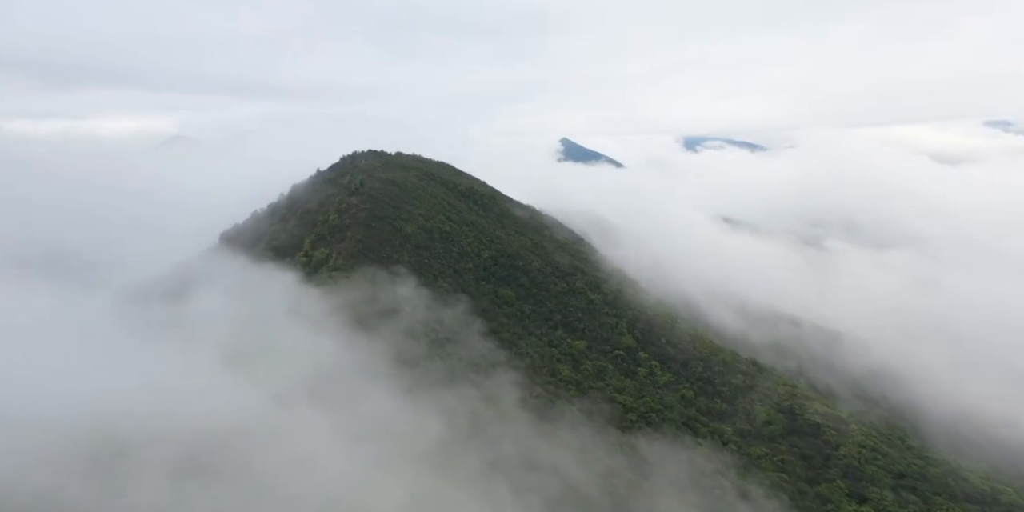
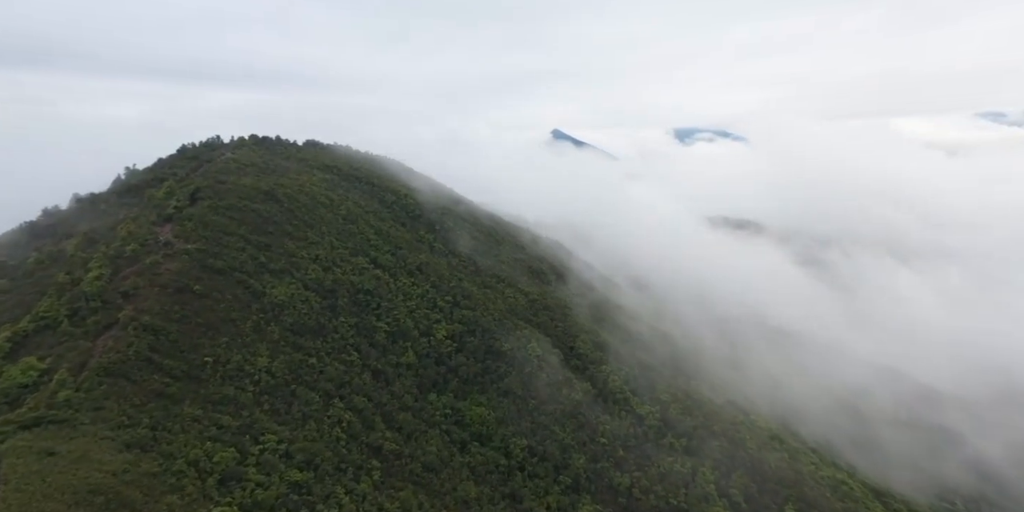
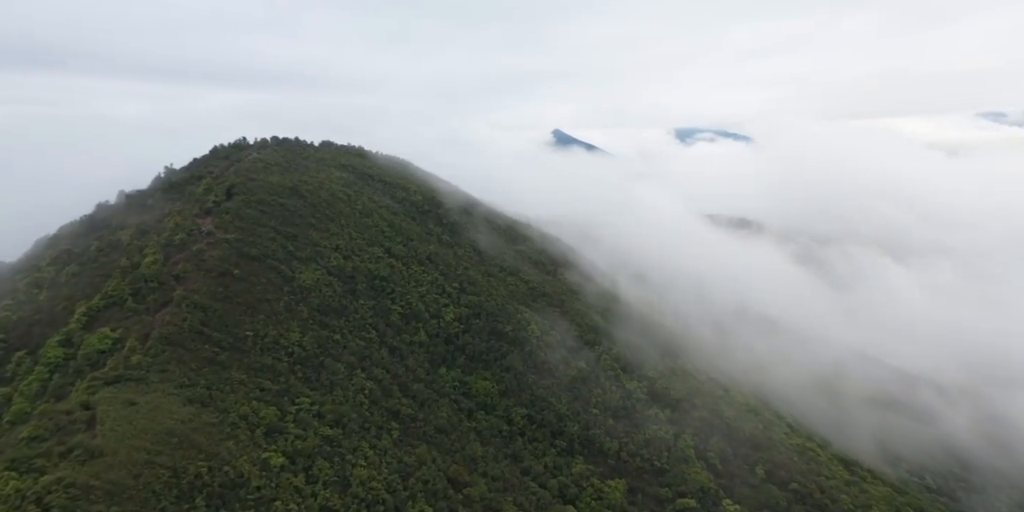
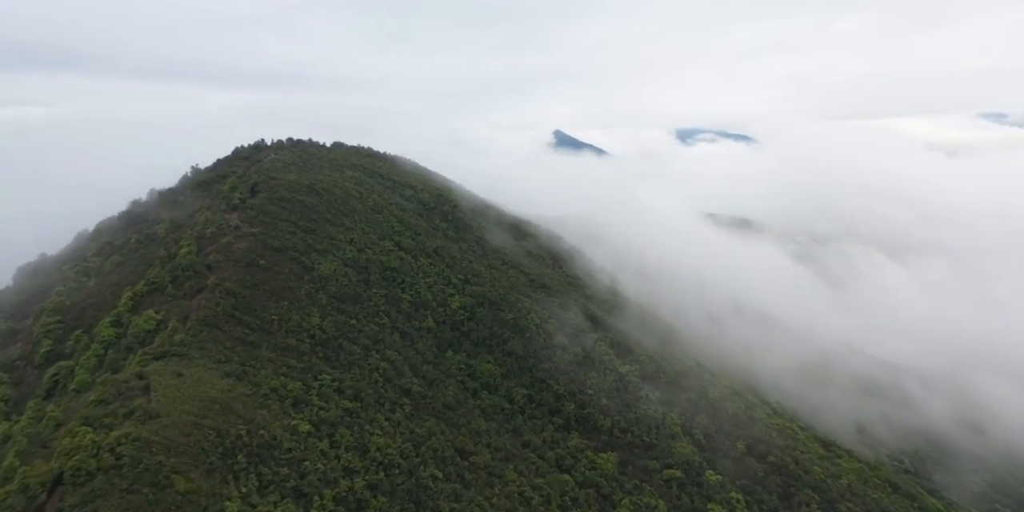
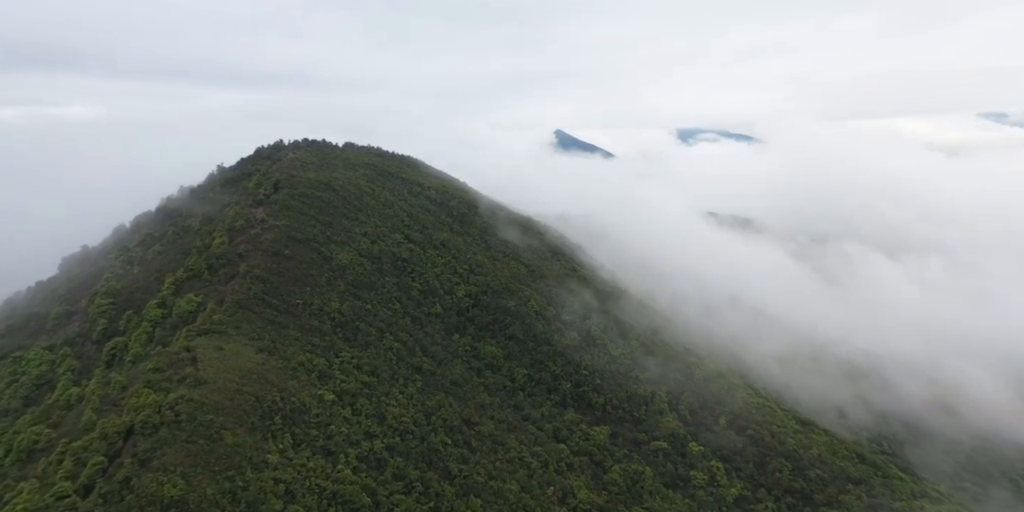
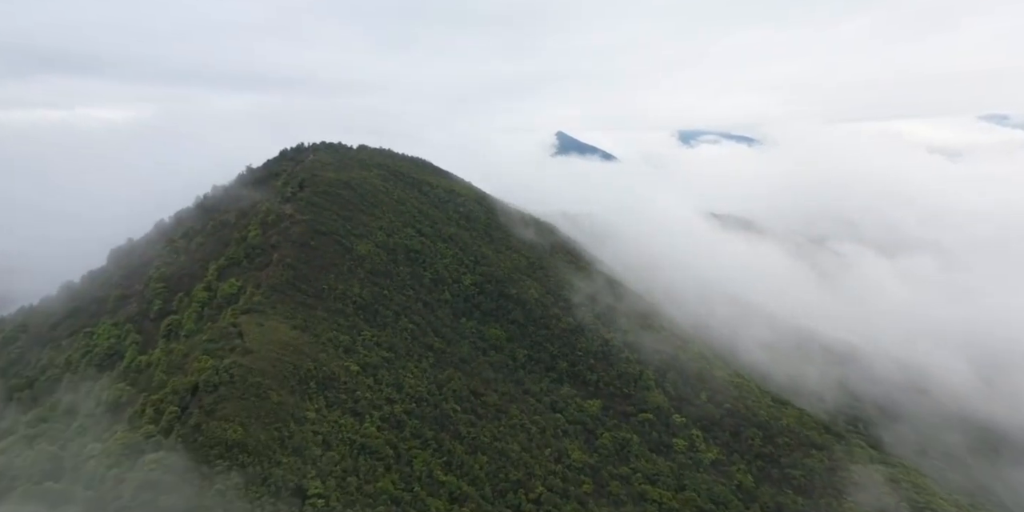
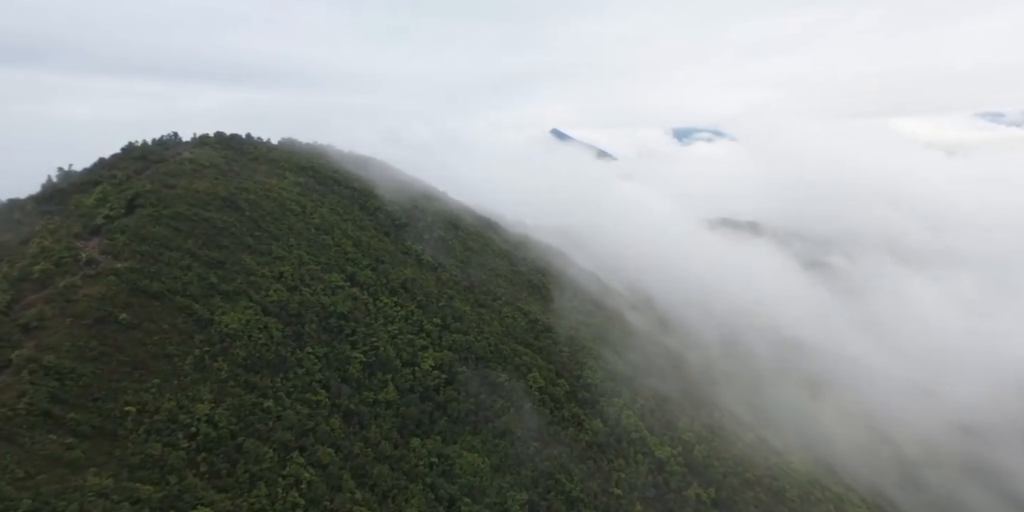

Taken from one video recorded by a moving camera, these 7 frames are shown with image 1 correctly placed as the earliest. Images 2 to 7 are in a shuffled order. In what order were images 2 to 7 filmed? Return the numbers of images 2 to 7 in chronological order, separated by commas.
6, 5, 4, 3, 2, 7
